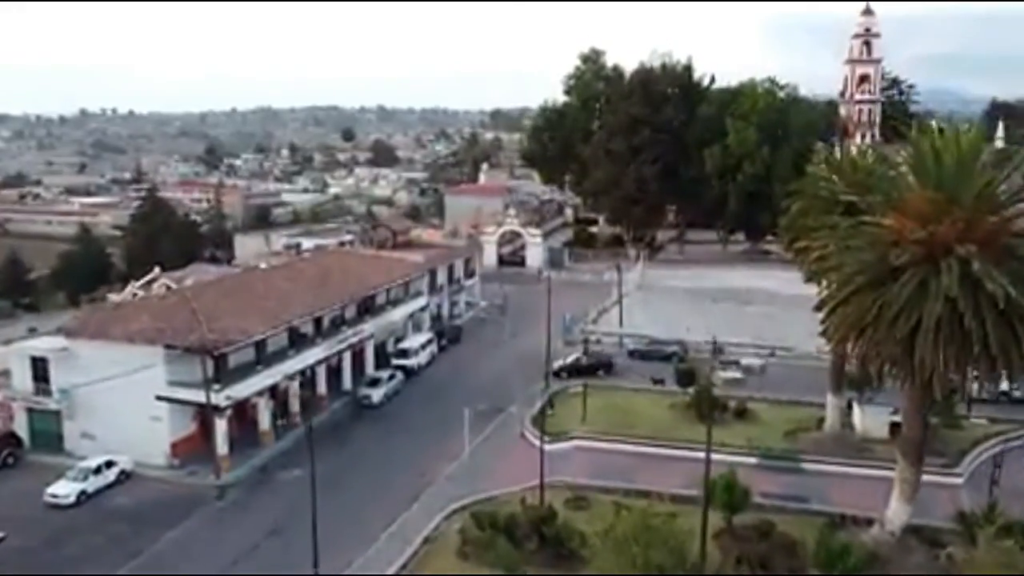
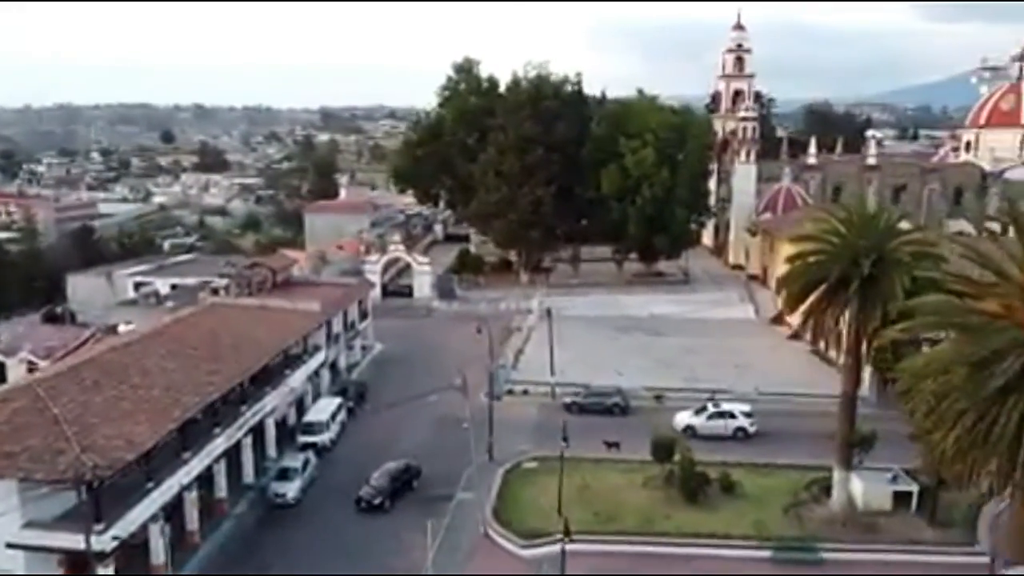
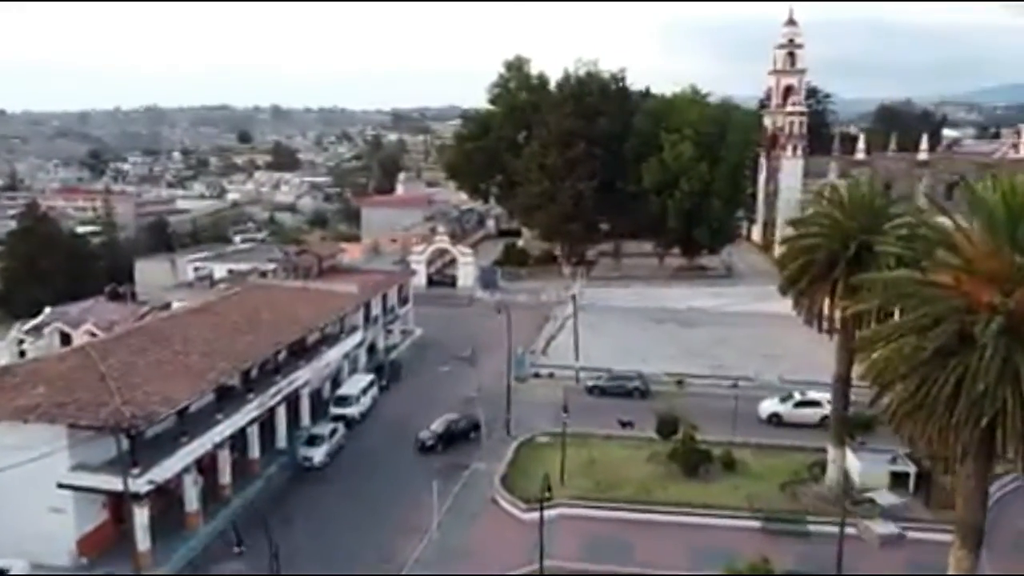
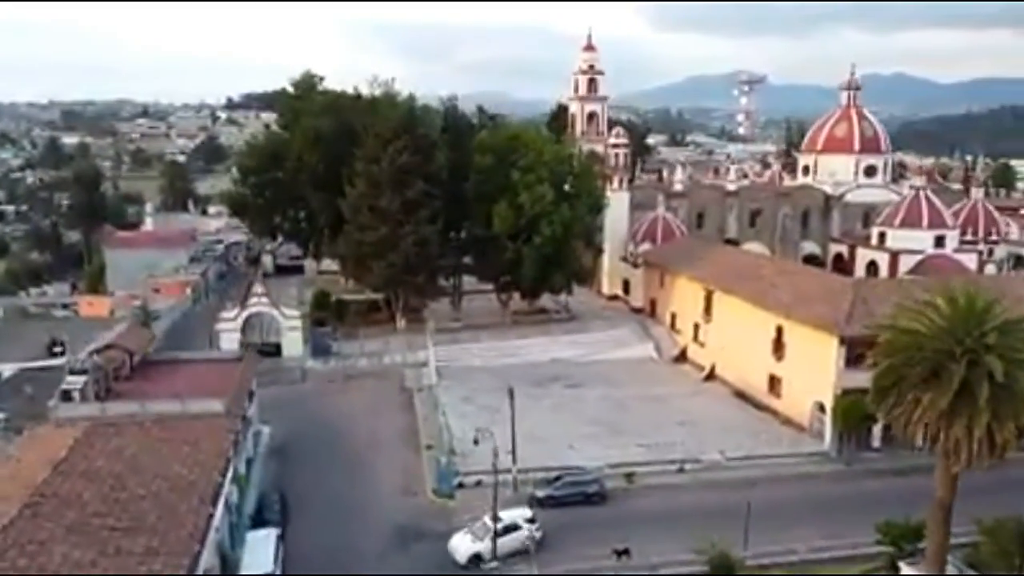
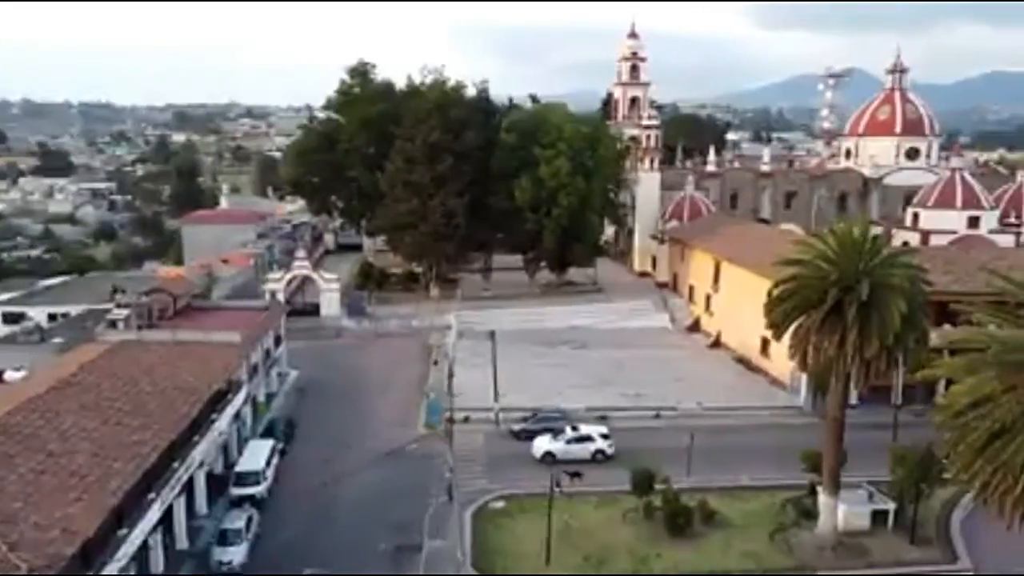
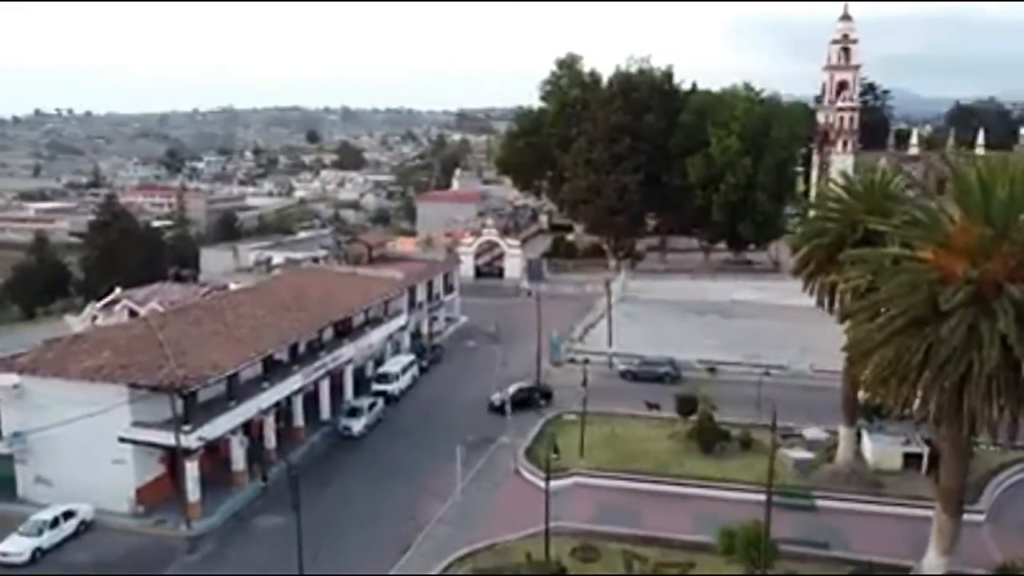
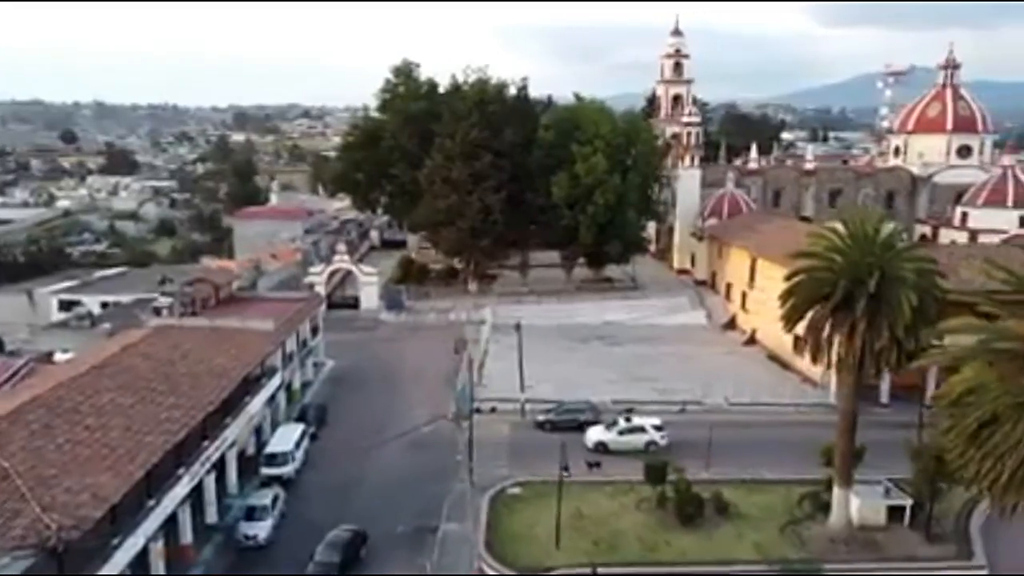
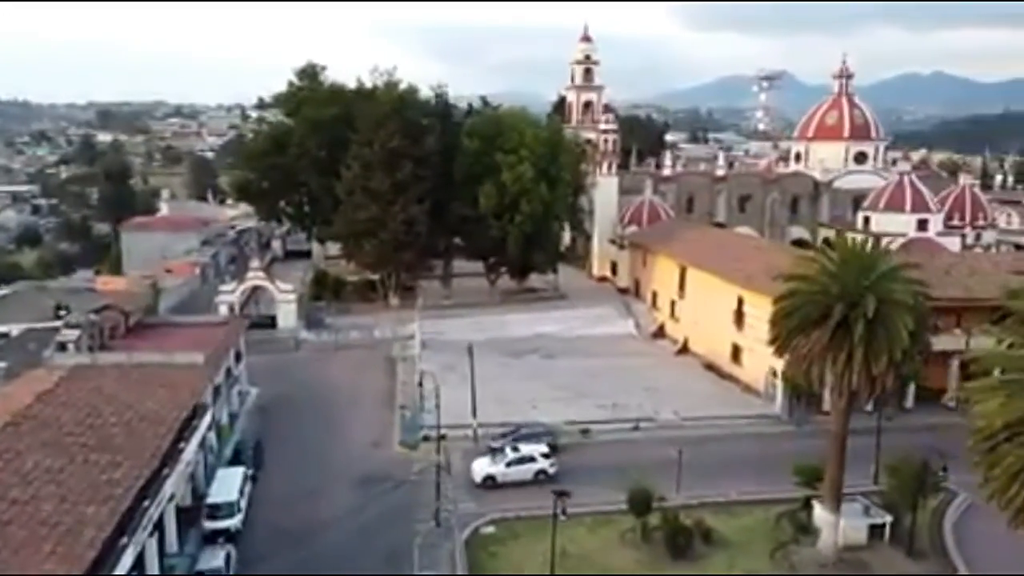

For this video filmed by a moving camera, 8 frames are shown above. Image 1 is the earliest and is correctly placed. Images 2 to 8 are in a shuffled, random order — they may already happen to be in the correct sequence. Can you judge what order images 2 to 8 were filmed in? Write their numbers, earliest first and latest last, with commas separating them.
6, 3, 2, 7, 5, 8, 4
